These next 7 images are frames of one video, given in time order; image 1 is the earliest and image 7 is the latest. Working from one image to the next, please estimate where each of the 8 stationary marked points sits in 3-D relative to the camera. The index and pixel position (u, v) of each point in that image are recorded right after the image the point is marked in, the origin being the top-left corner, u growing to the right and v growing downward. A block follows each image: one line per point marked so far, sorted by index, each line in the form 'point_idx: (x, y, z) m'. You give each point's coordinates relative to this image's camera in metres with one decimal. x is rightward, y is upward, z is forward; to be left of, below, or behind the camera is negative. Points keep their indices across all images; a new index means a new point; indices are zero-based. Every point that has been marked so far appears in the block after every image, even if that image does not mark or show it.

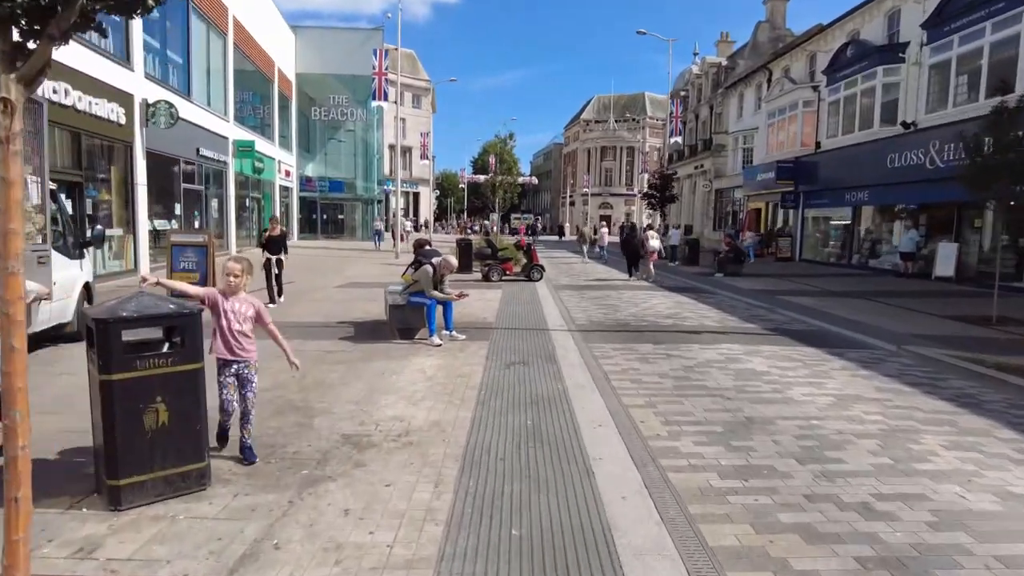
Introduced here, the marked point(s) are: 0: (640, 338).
0: (+1.7, -0.7, +8.9) m
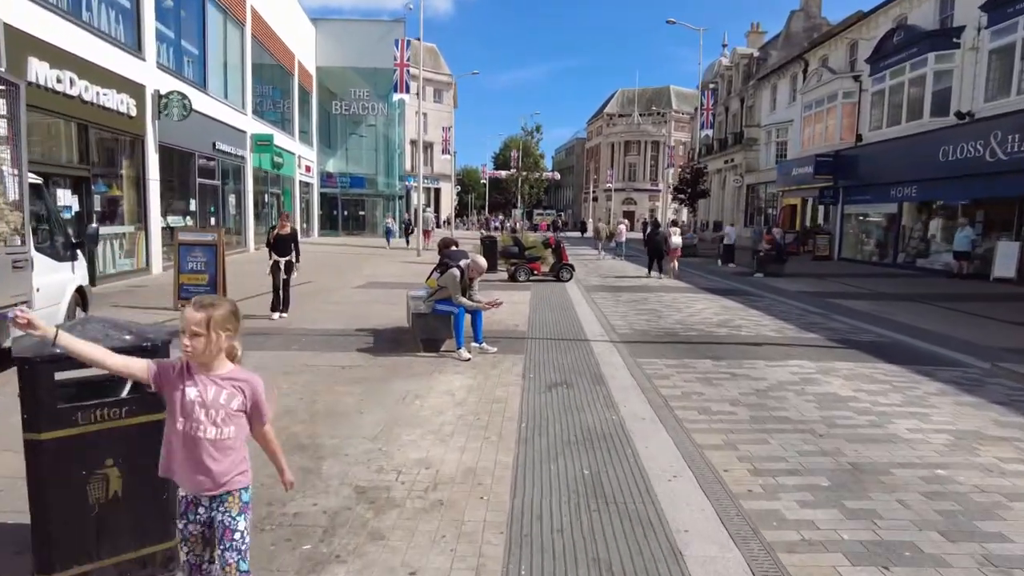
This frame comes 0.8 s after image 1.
0: (+2.1, -0.8, +7.8) m
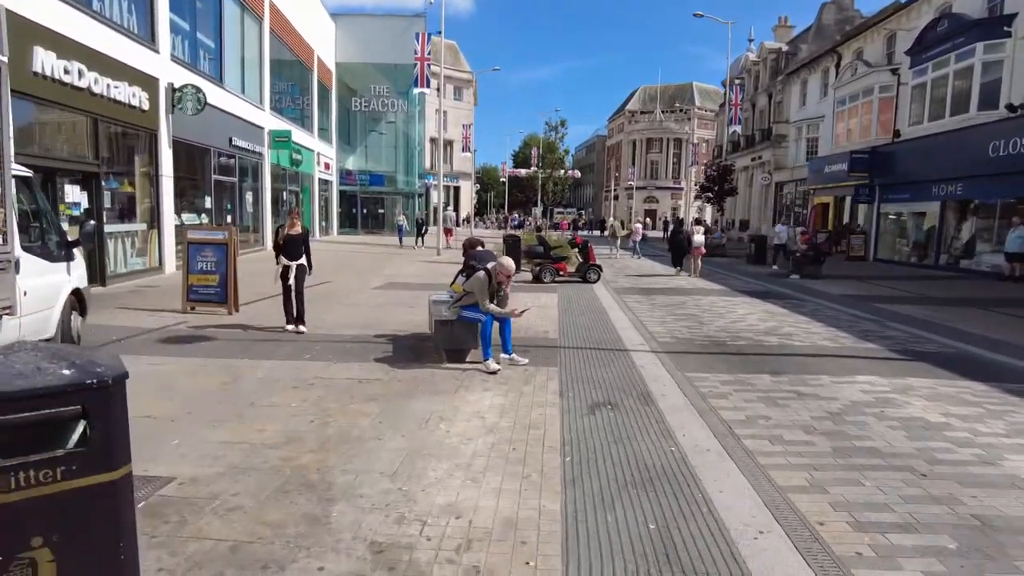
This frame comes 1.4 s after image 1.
0: (+2.5, -0.8, +7.0) m
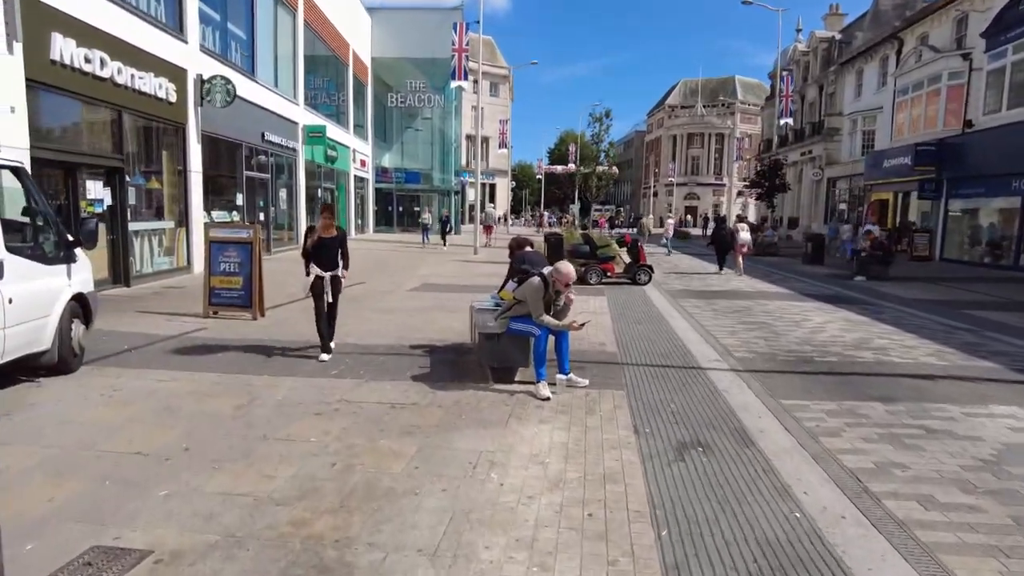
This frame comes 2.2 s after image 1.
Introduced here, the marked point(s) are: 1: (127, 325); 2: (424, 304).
0: (+3.0, -0.9, +5.9) m
1: (-5.1, -0.5, +8.8) m
2: (-1.5, -0.3, +11.4) m
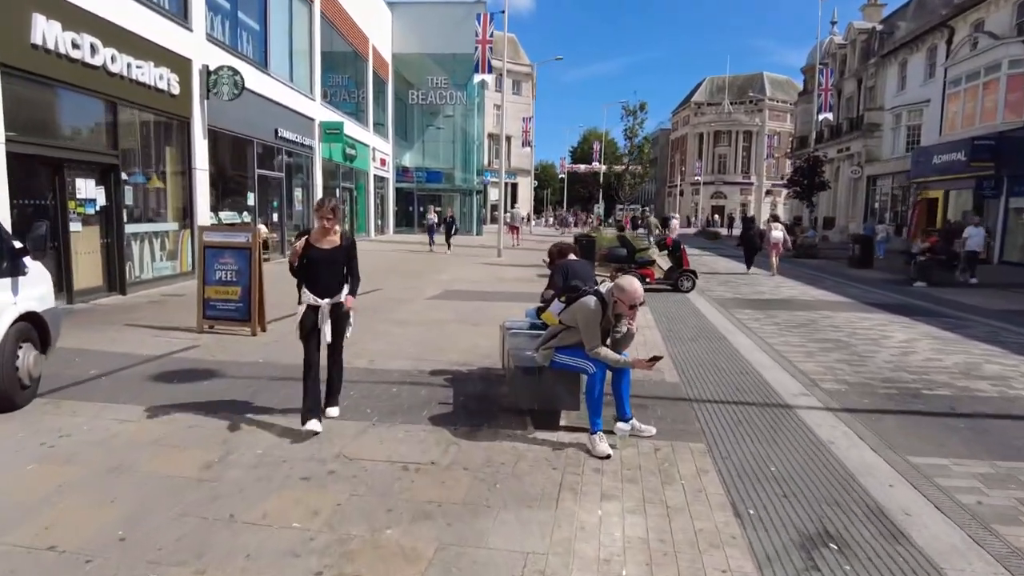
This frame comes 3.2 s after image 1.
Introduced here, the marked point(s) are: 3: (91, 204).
0: (+3.3, -1.1, +4.5) m
1: (-4.7, -0.6, +7.7) m
2: (-1.0, -0.4, +10.2) m
3: (-6.8, +1.4, +10.9) m
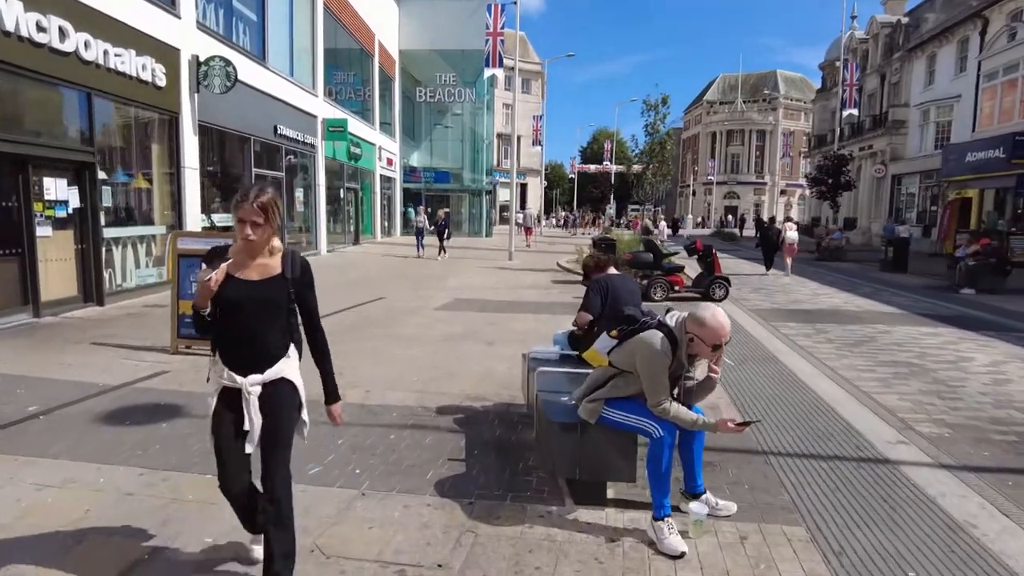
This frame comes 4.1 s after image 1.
0: (+3.5, -1.2, +3.4) m
1: (-4.5, -0.8, +6.7) m
2: (-0.8, -0.6, +9.1) m
3: (-6.6, +1.2, +9.8) m
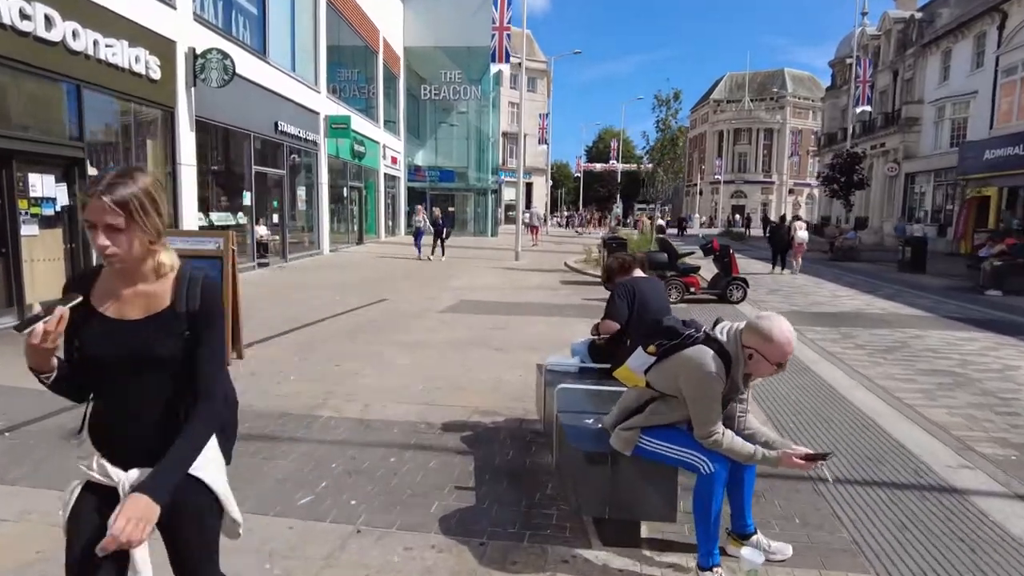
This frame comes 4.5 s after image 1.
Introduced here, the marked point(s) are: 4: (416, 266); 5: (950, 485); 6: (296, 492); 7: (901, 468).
0: (+3.6, -1.2, +2.8) m
1: (-4.4, -0.8, +6.2) m
2: (-0.7, -0.6, +8.6) m
3: (-6.4, +1.2, +9.4) m
4: (-2.6, +0.6, +17.7) m
5: (+2.6, -1.1, +3.9) m
6: (-1.2, -1.1, +3.8) m
7: (+2.4, -1.1, +4.2) m
